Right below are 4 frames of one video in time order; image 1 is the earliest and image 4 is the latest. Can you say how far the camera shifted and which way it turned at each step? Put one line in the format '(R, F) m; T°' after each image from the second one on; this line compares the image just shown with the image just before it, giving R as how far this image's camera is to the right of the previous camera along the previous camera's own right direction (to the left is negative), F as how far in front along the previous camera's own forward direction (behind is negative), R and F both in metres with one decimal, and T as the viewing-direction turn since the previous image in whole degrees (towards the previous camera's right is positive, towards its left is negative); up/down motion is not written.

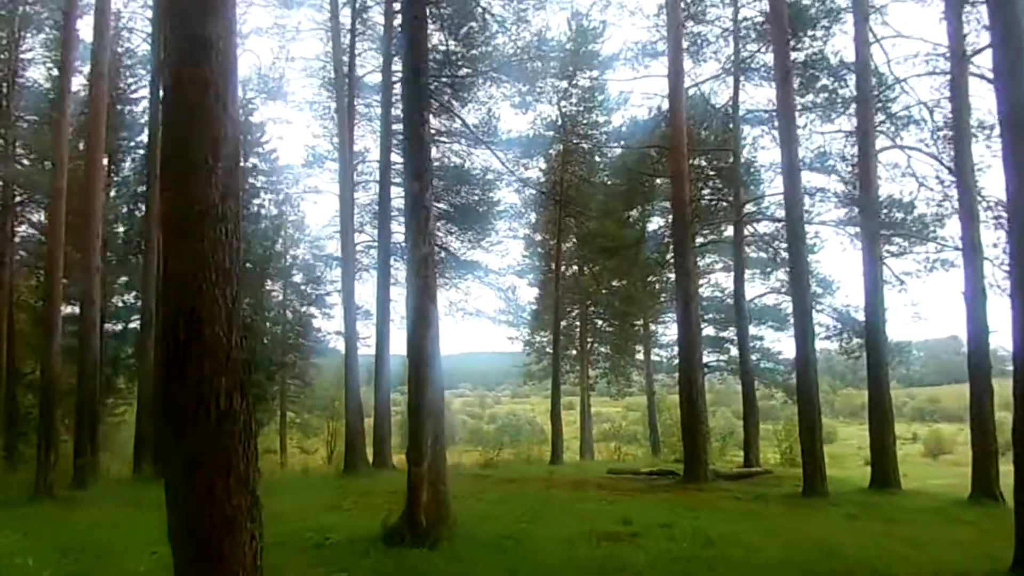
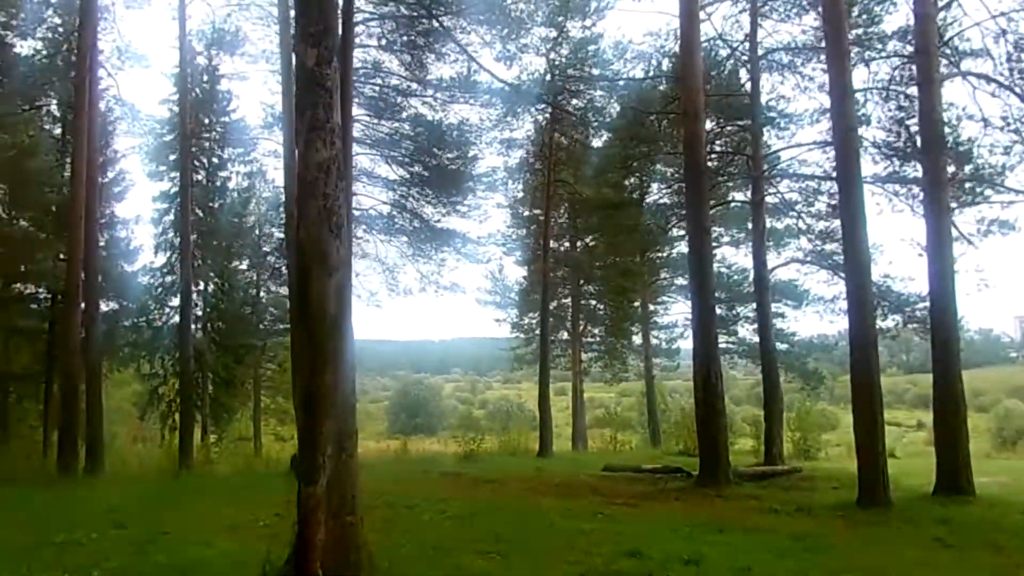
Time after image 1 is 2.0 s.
(+0.3, +2.4) m; 0°
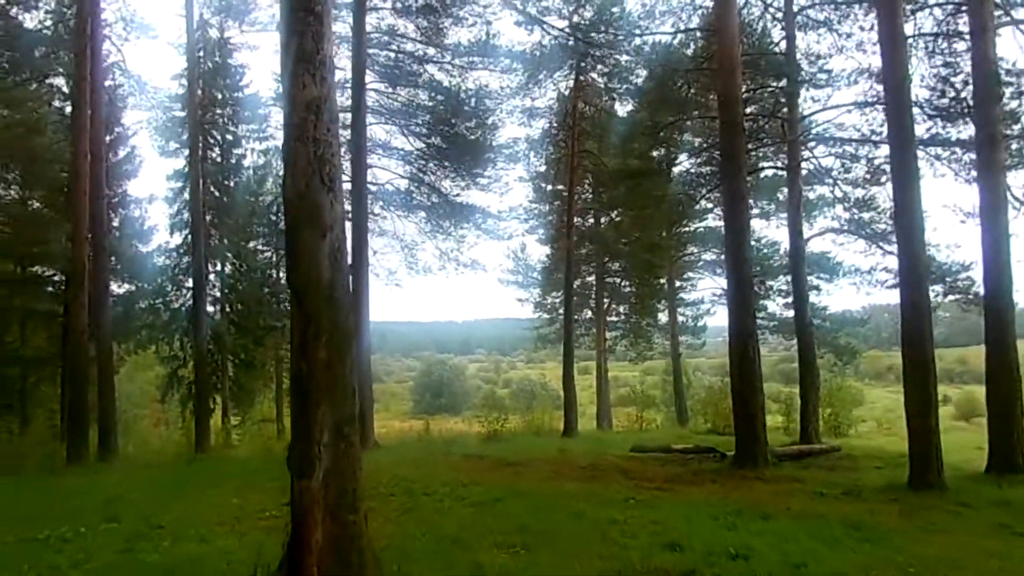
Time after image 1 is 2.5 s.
(0.0, +0.6) m; -2°
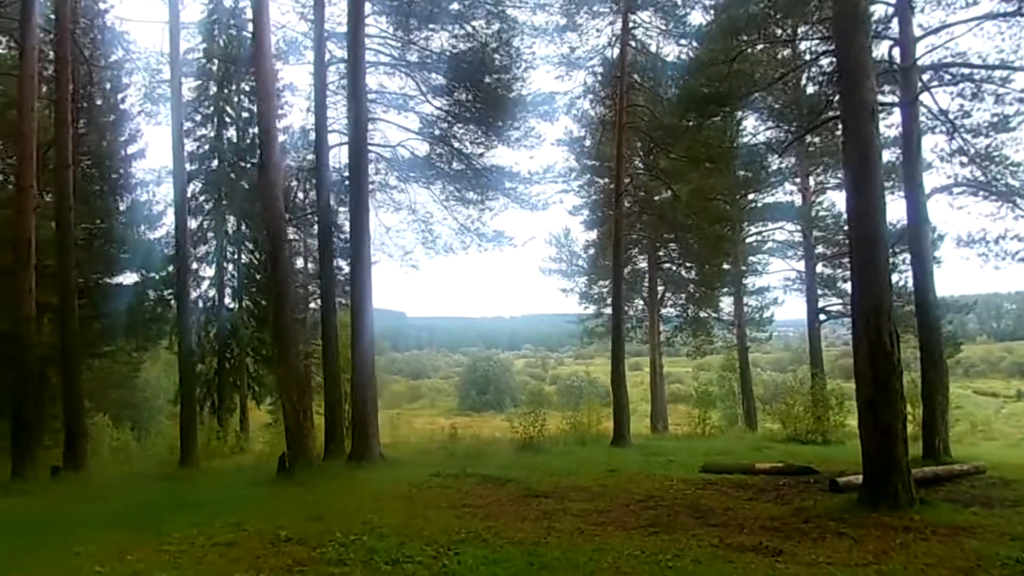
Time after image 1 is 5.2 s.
(+0.2, +2.8) m; -4°
